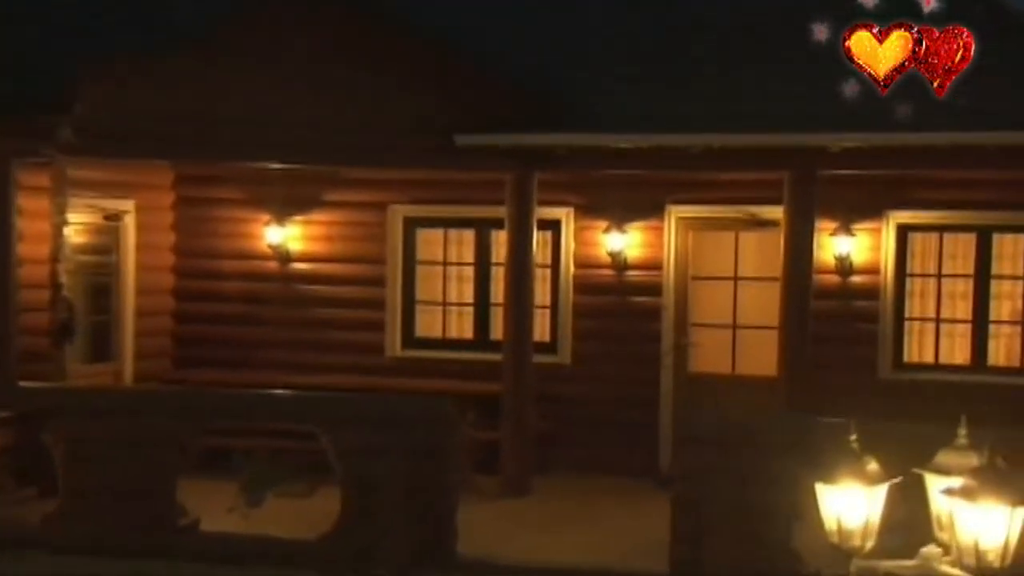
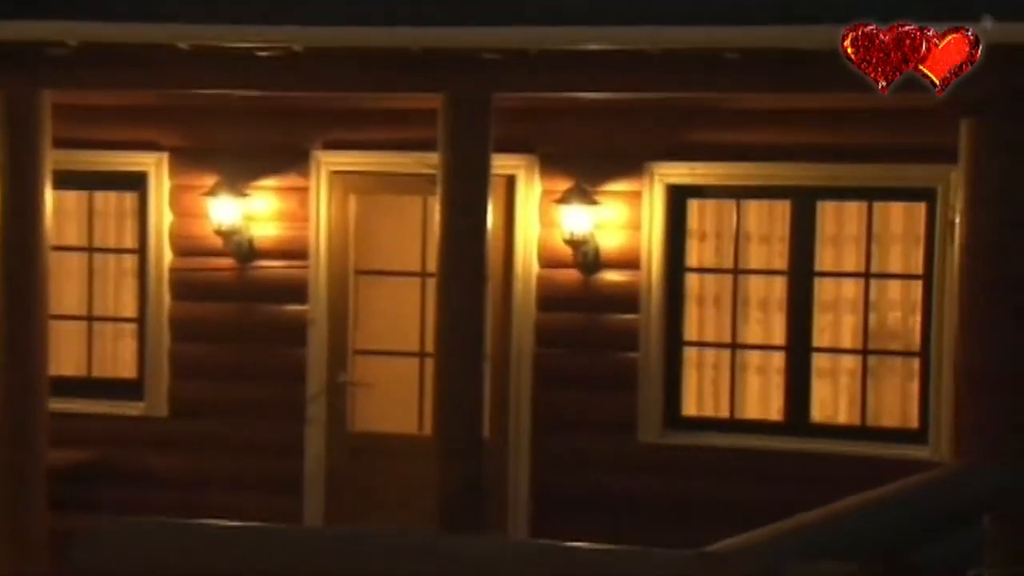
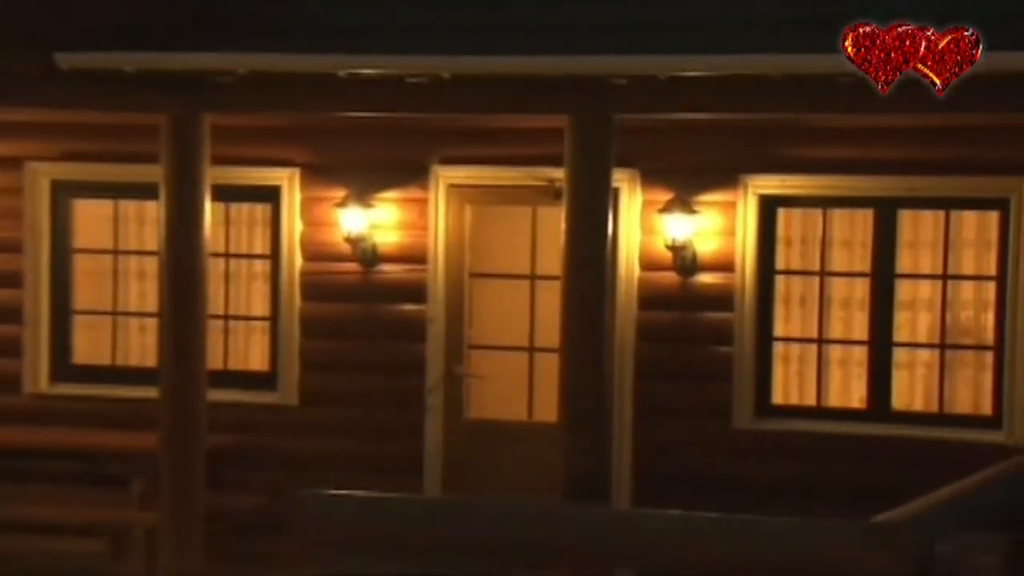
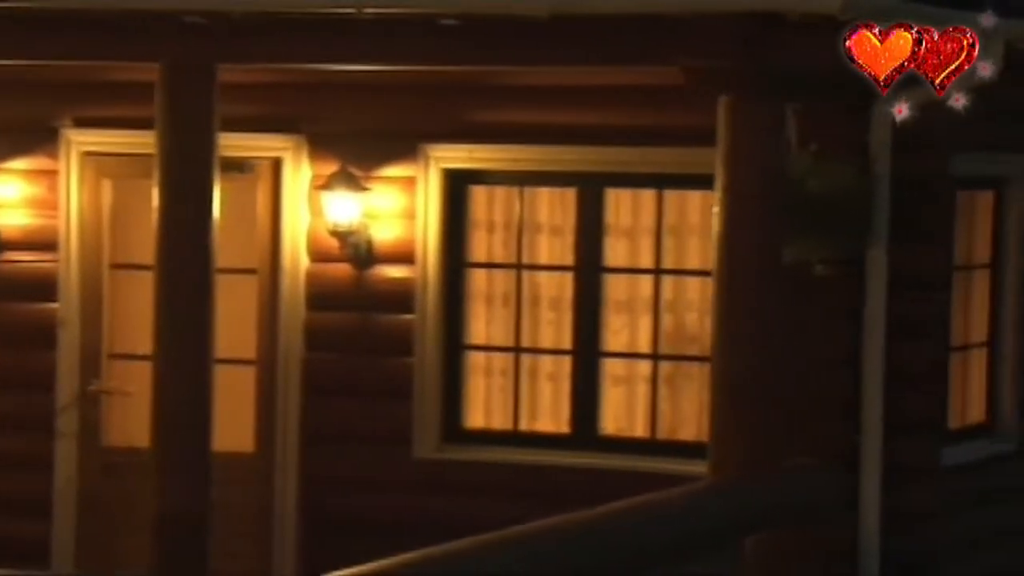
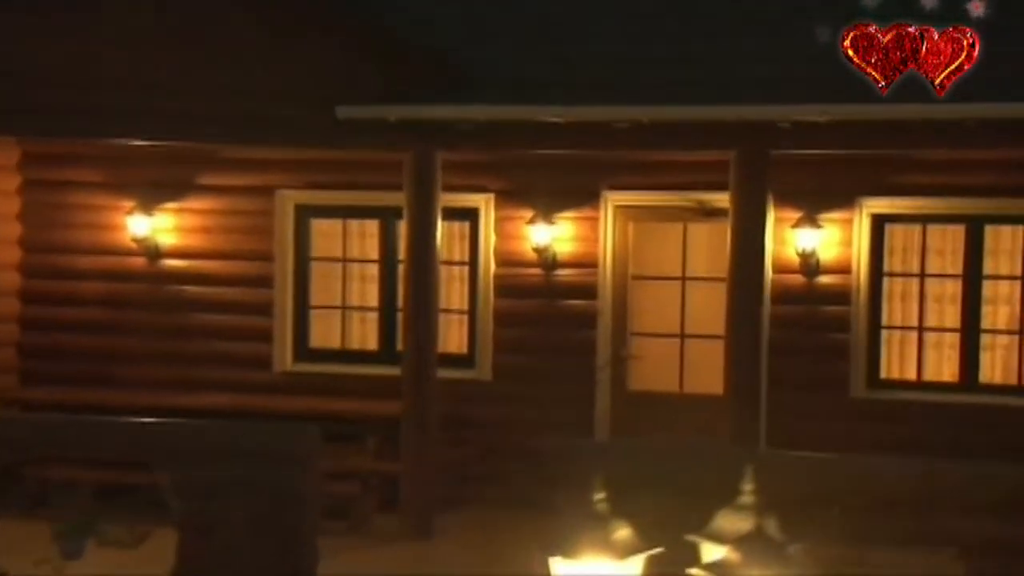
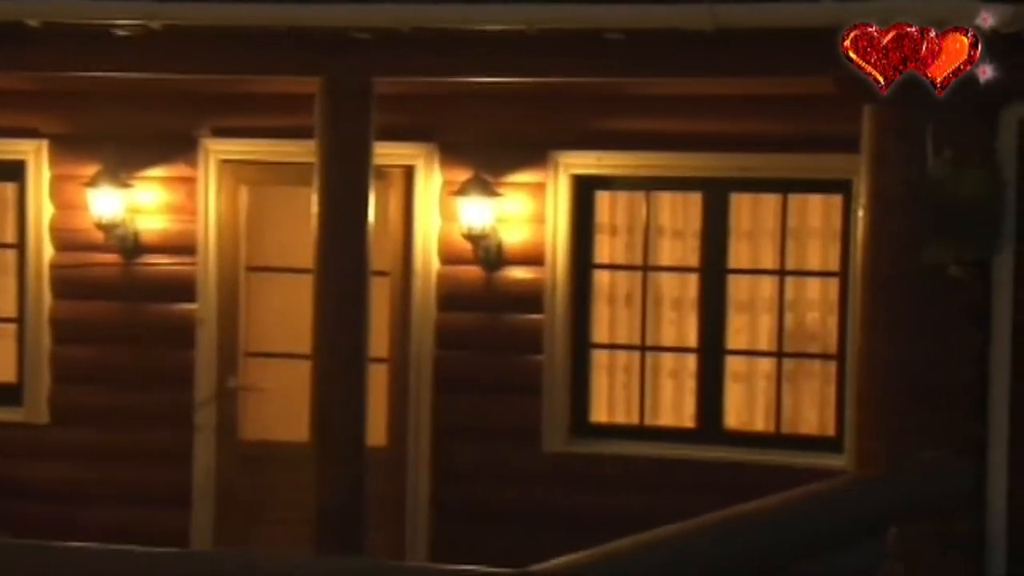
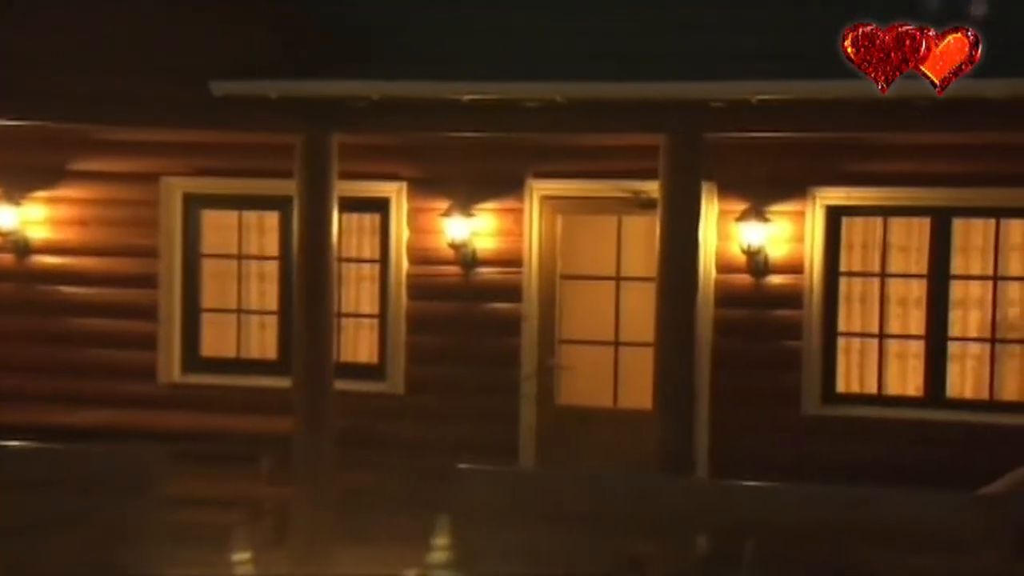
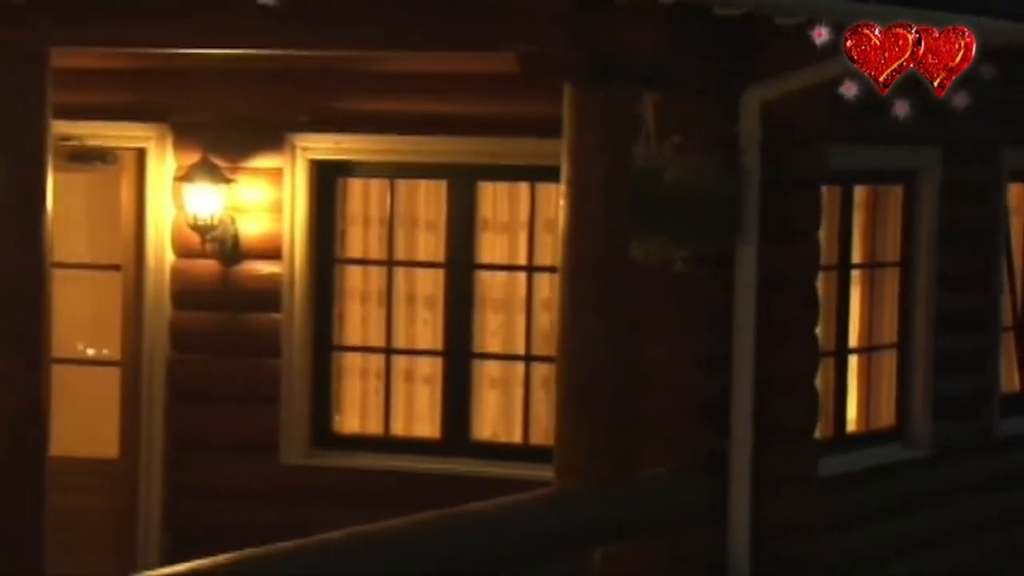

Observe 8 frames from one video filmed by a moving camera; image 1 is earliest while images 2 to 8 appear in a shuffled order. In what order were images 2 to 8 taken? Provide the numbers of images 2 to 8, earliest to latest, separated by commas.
5, 7, 3, 2, 6, 4, 8
